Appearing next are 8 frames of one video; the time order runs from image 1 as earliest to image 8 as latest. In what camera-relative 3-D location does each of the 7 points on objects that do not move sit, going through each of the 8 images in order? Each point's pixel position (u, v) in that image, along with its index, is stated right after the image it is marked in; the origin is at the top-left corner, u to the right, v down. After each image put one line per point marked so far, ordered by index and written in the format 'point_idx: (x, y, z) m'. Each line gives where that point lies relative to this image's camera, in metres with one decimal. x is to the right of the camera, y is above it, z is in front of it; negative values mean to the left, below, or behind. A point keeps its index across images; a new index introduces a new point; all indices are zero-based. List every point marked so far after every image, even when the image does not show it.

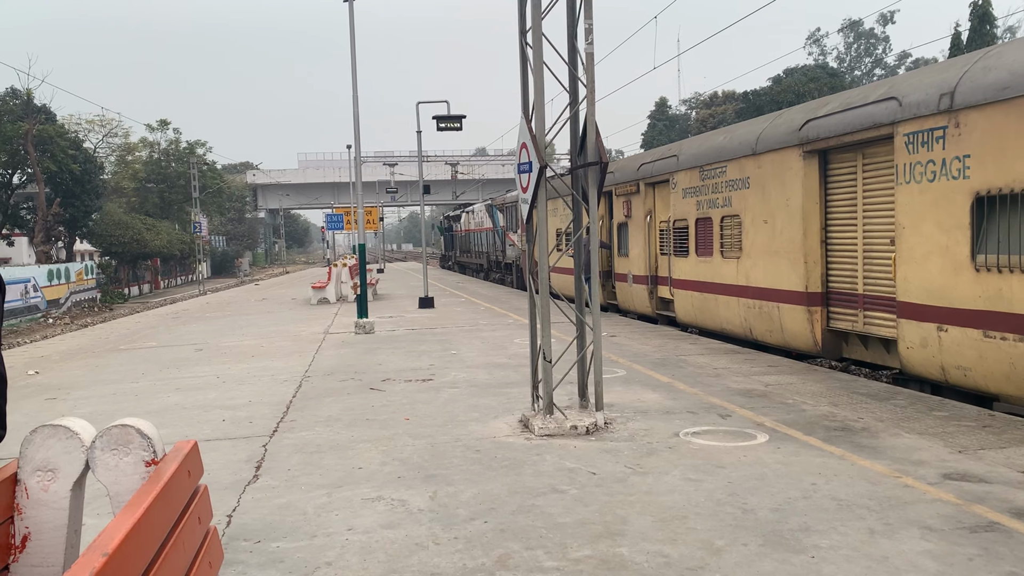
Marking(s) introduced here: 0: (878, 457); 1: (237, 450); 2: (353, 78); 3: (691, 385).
0: (+2.4, -1.1, +5.8) m
1: (-2.1, -1.2, +6.5) m
2: (-2.9, +3.8, +15.9) m
3: (+1.7, -0.9, +8.5) m
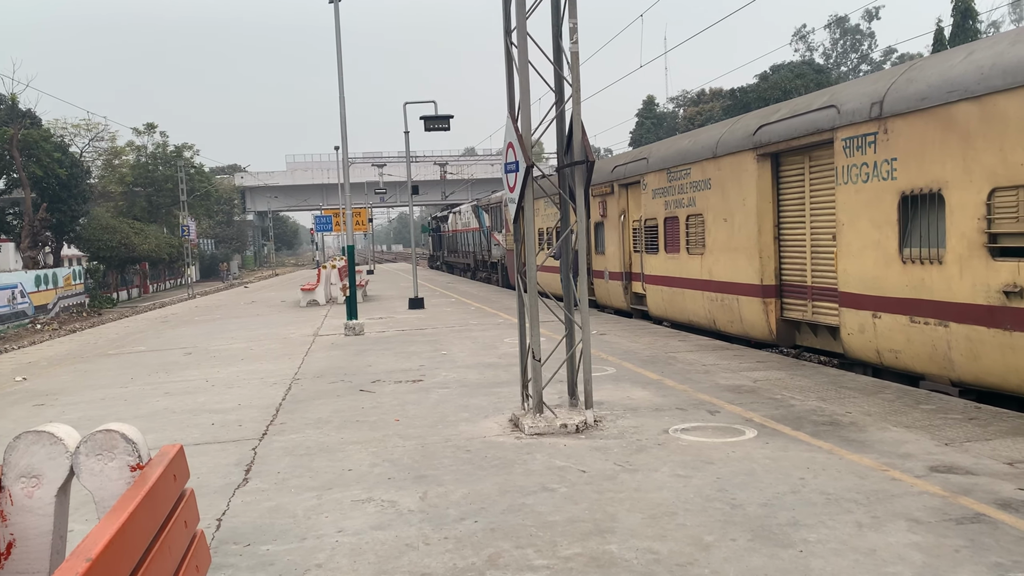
0: (+2.4, -1.1, +5.8) m
1: (-2.1, -1.2, +6.5) m
2: (-3.2, +3.8, +15.8) m
3: (+1.6, -0.9, +8.5) m
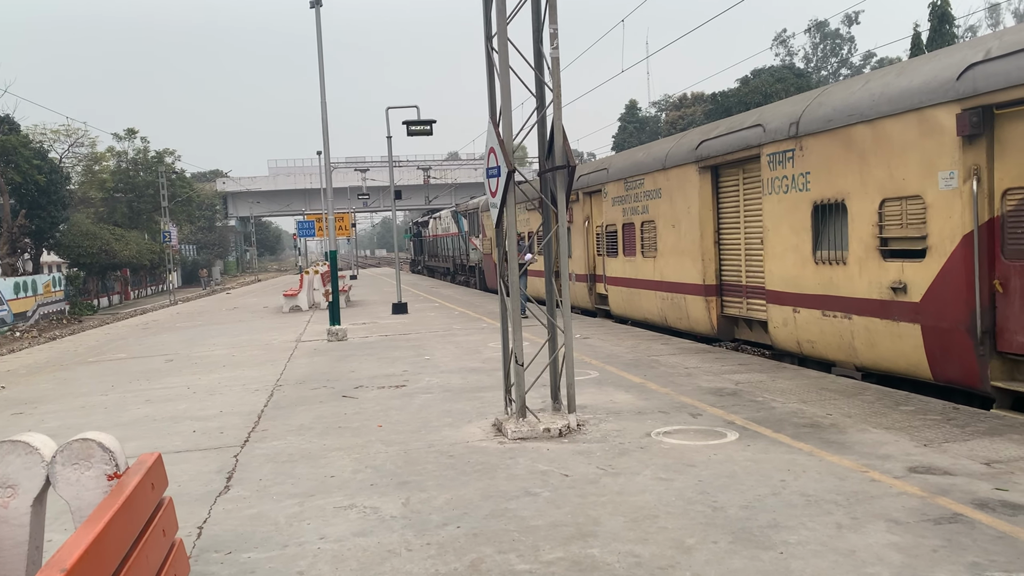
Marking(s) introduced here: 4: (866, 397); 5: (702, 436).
0: (+2.2, -1.1, +5.8) m
1: (-2.3, -1.3, +6.5) m
2: (-3.5, +3.7, +15.8) m
3: (+1.5, -1.0, +8.5) m
4: (+3.1, -1.0, +7.6) m
5: (+1.4, -1.1, +6.4) m
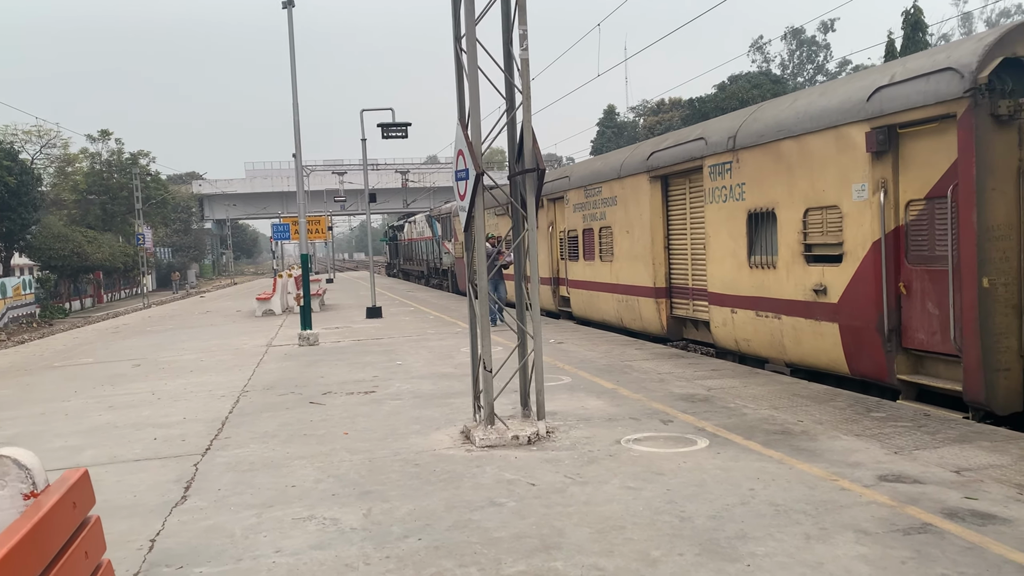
0: (+2.0, -1.1, +5.8) m
1: (-2.5, -1.3, +6.3) m
2: (-4.0, +3.6, +15.6) m
3: (+1.2, -1.0, +8.5) m
4: (+2.8, -1.0, +7.6) m
5: (+1.2, -1.1, +6.4) m
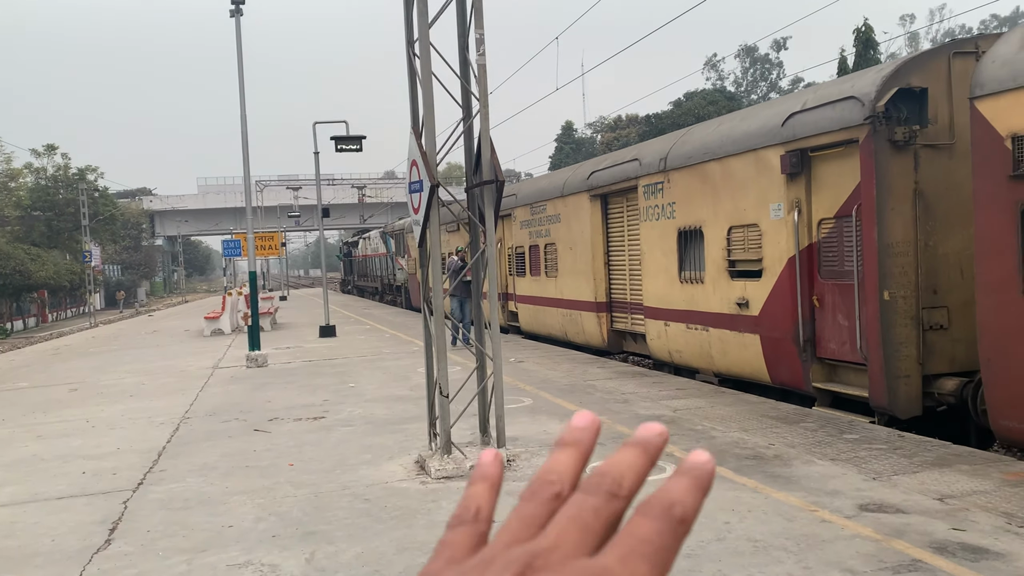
0: (+1.8, -1.3, +5.5) m
1: (-2.8, -1.5, +5.8) m
2: (-4.7, +3.3, +15.1) m
3: (+0.8, -1.2, +8.1) m
4: (+2.5, -1.1, +7.3) m
5: (+0.9, -1.3, +6.0) m
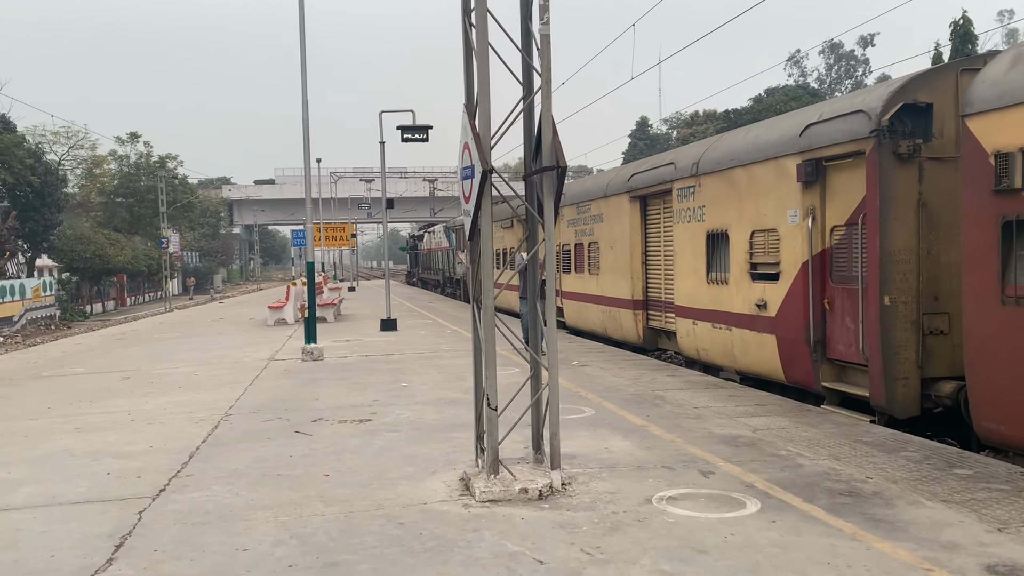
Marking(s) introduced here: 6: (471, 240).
0: (+2.0, -1.3, +4.6) m
1: (-2.5, -1.4, +5.2) m
2: (-3.5, +3.5, +14.7) m
3: (+1.3, -1.2, +7.3) m
4: (+2.9, -1.2, +6.4) m
5: (+1.2, -1.3, +5.2) m
6: (-0.3, +0.3, +5.8) m
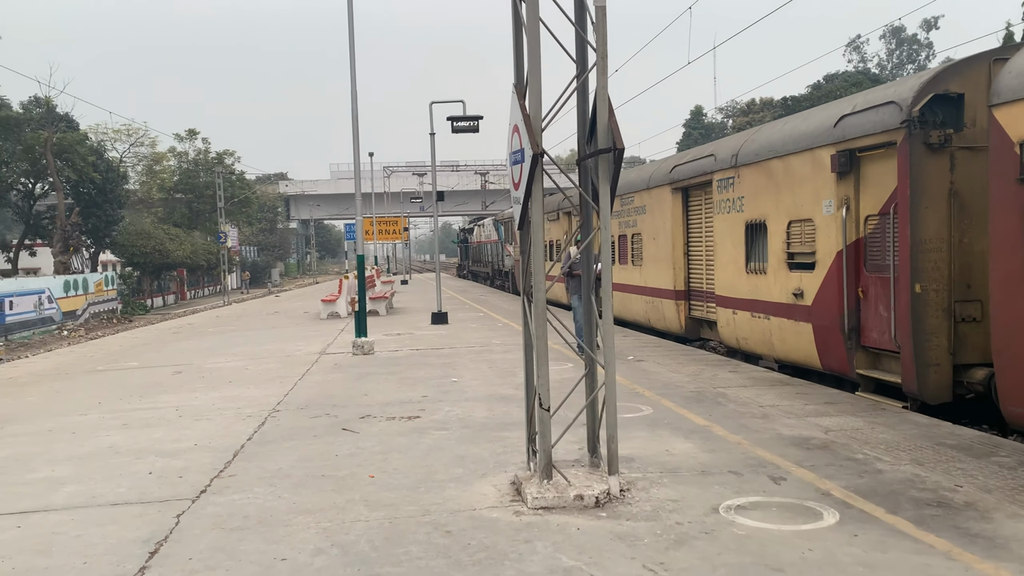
0: (+2.3, -1.3, +4.1) m
1: (-2.2, -1.4, +5.0) m
2: (-2.6, +3.6, +14.5) m
3: (+1.7, -1.1, +6.9) m
4: (+3.3, -1.2, +5.8) m
5: (+1.5, -1.2, +4.8) m
6: (+0.1, +0.4, +5.5) m
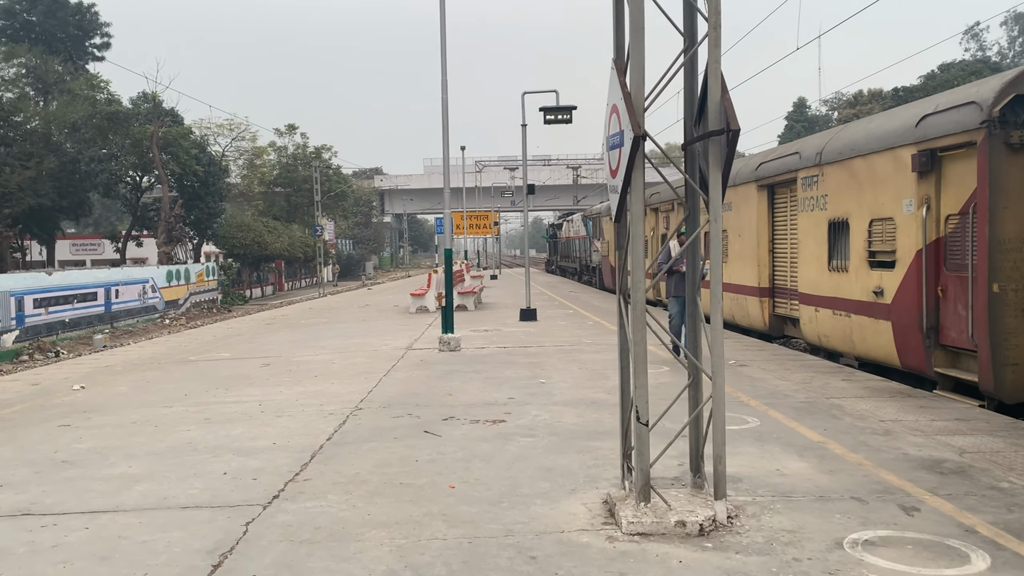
0: (+2.7, -1.3, +3.4) m
1: (-1.7, -1.3, +4.8) m
2: (-1.1, +3.7, +14.1) m
3: (+2.4, -1.1, +6.2) m
4: (+3.8, -1.2, +5.0) m
5: (+2.0, -1.3, +4.1) m
6: (+0.6, +0.4, +4.9) m
